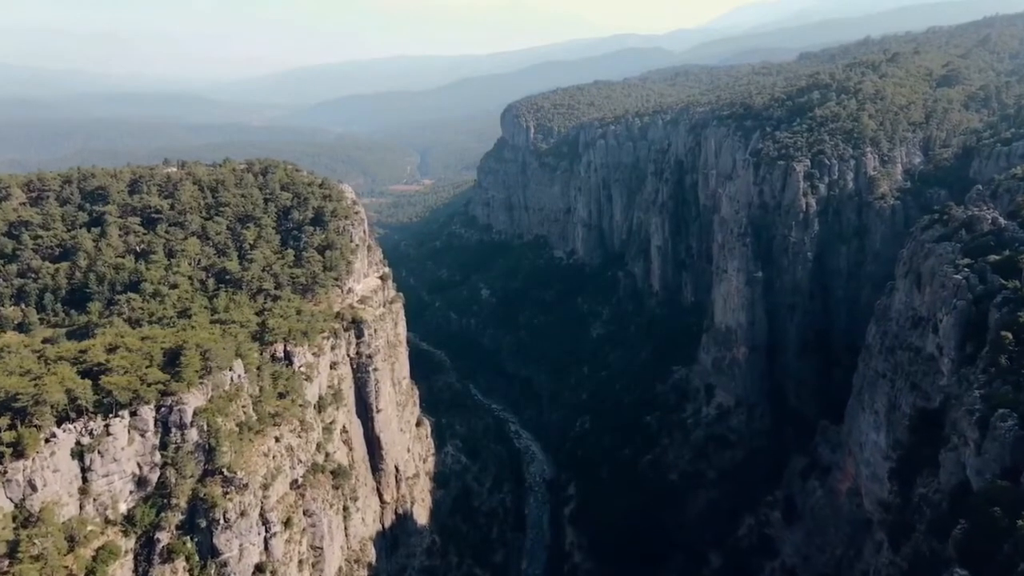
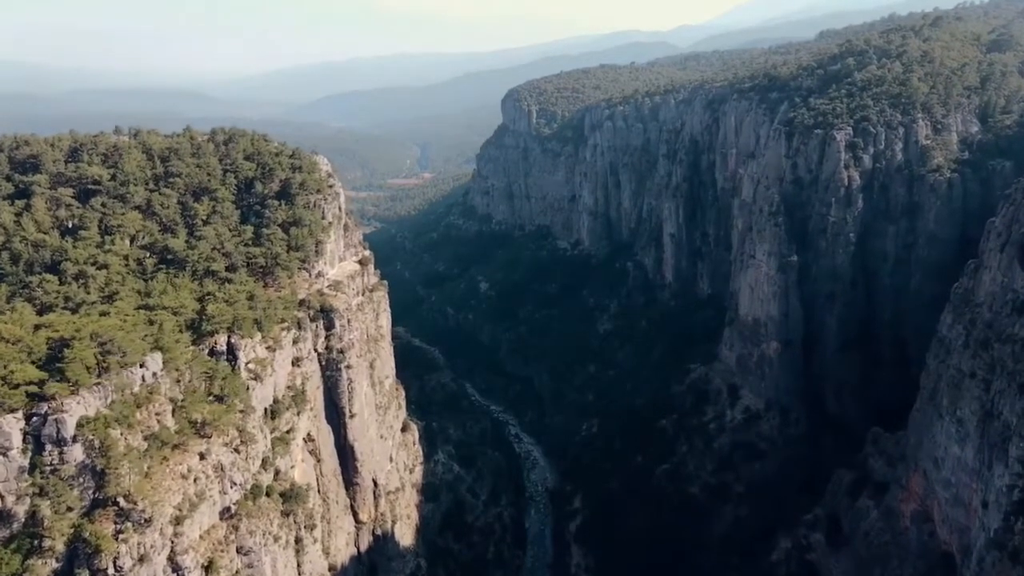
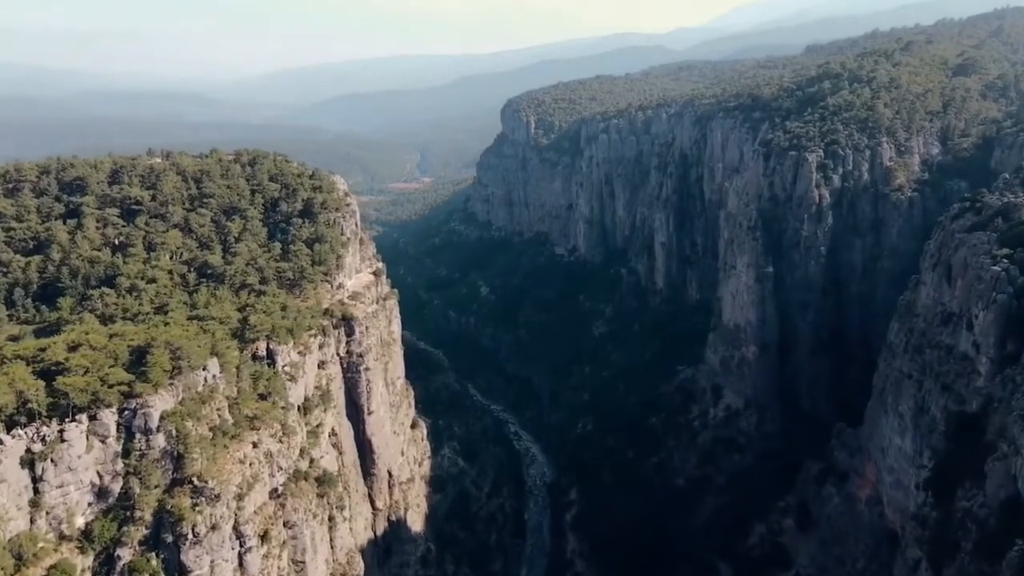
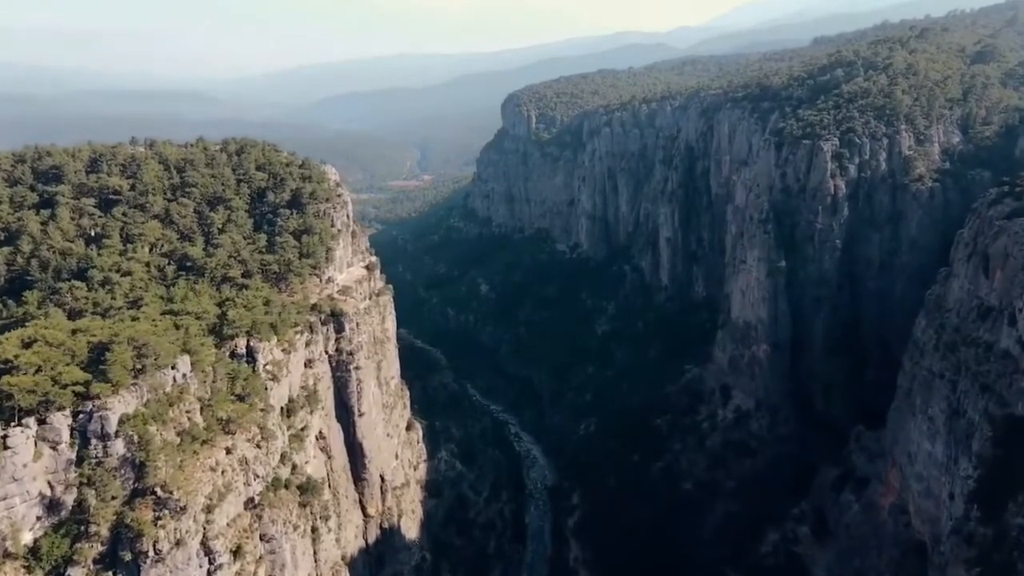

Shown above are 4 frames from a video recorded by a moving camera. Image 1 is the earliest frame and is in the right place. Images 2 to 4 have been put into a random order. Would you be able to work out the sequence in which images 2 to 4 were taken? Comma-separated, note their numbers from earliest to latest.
3, 4, 2
